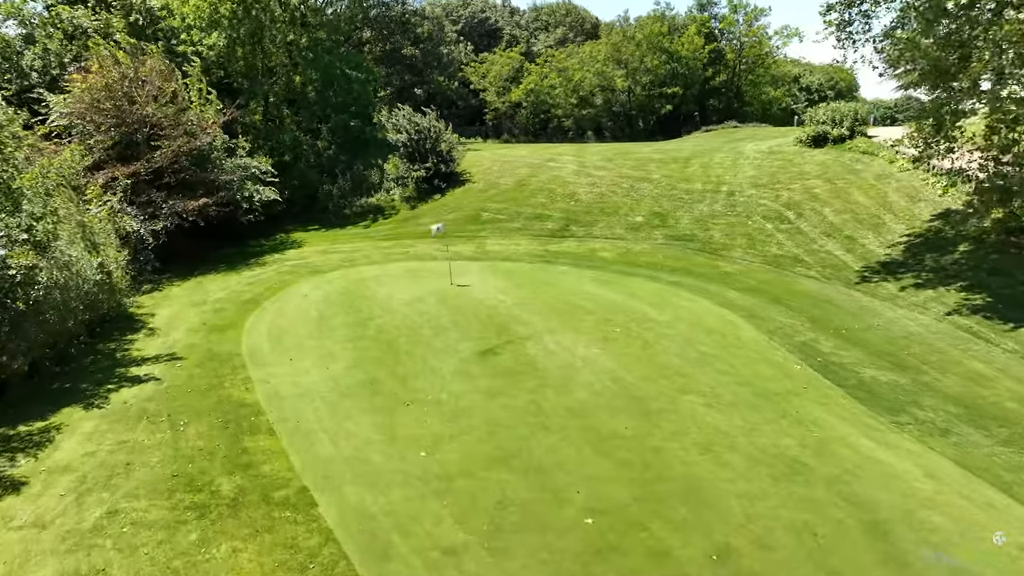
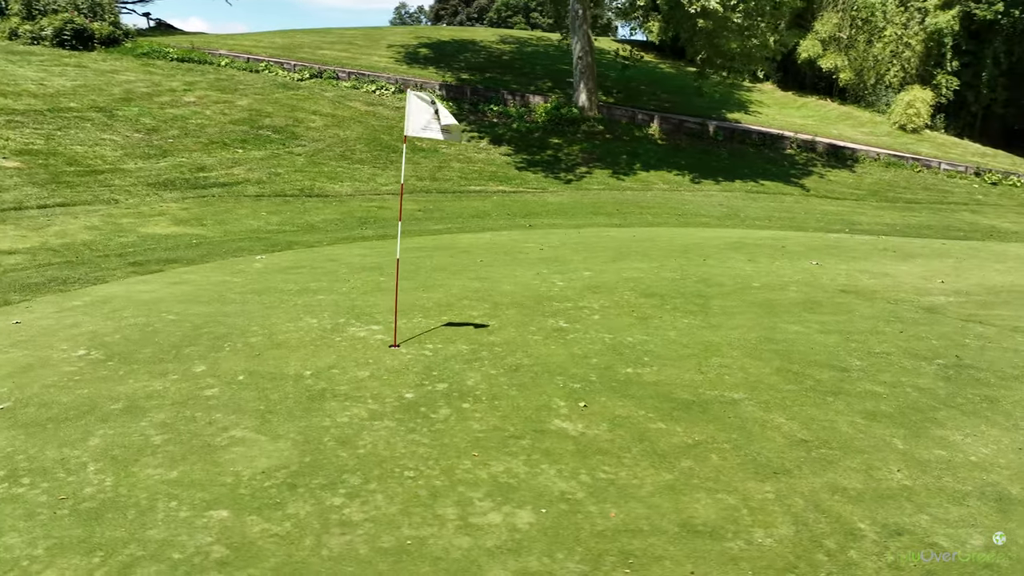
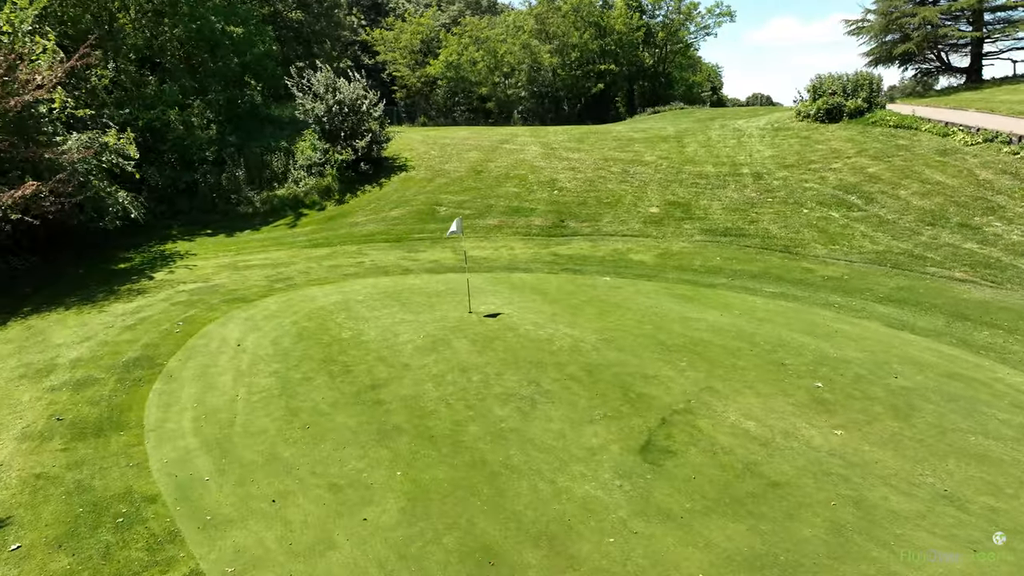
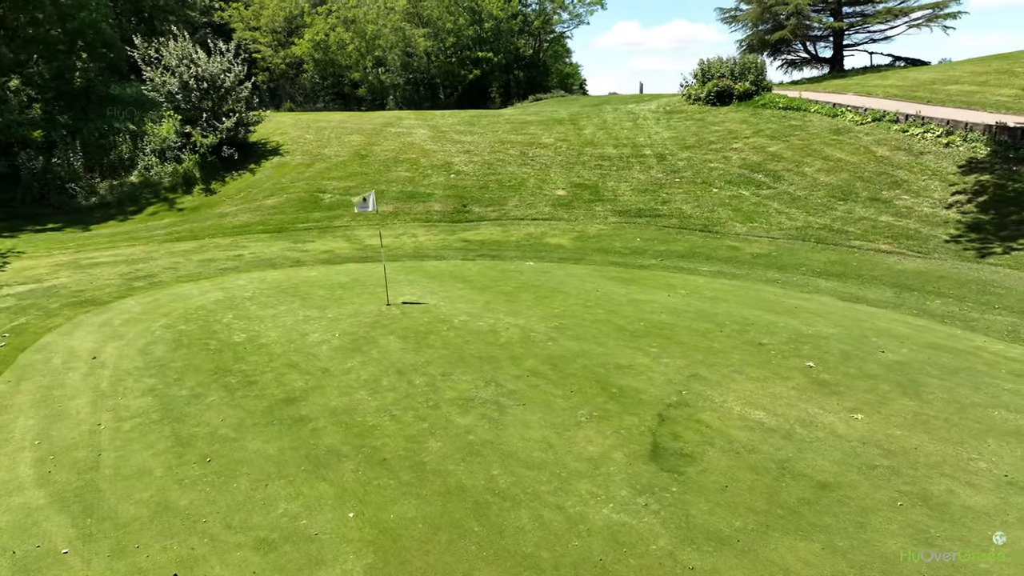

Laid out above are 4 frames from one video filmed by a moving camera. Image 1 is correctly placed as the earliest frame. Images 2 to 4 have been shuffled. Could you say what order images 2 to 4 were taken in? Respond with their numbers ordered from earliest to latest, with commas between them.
3, 4, 2
